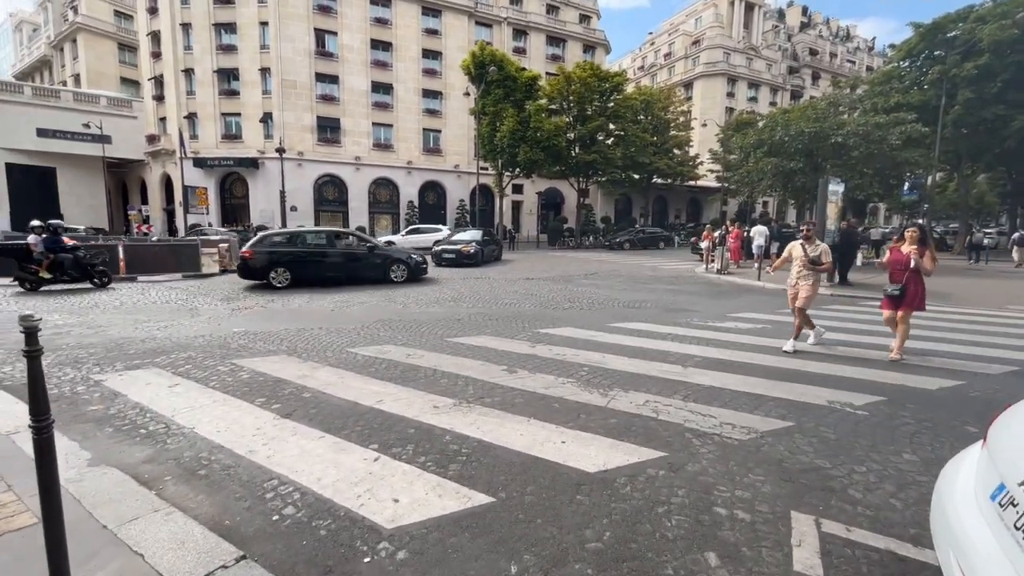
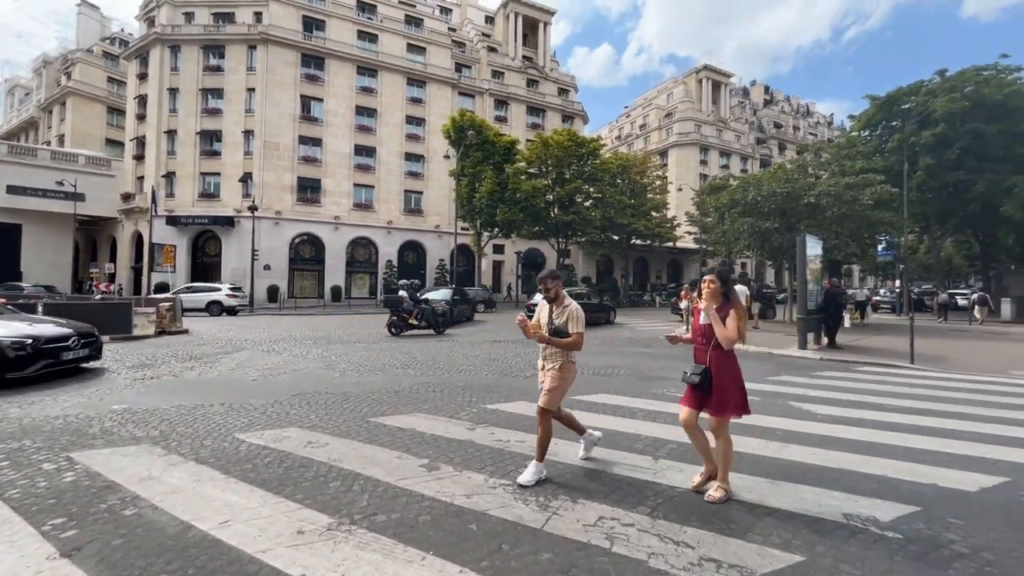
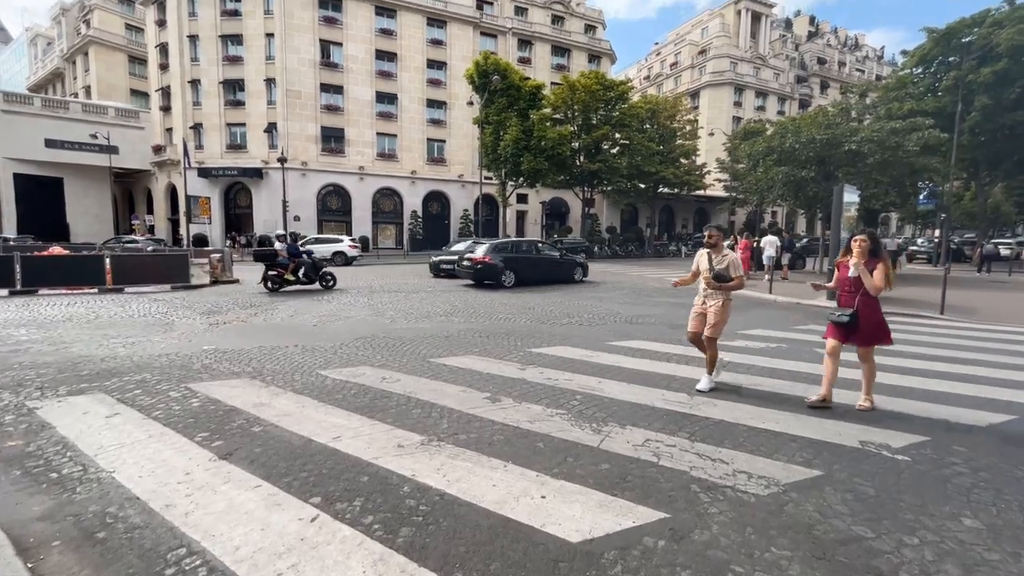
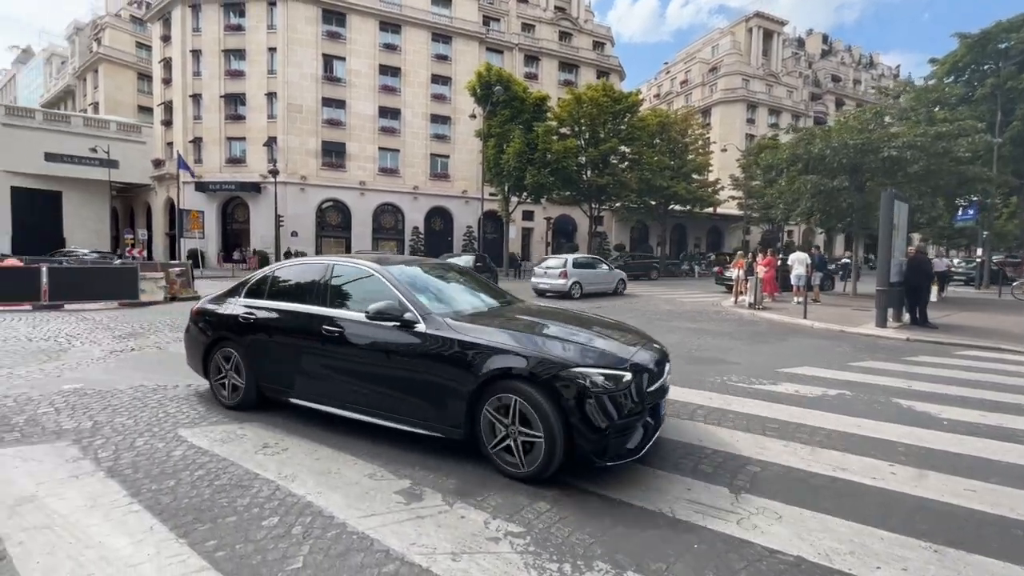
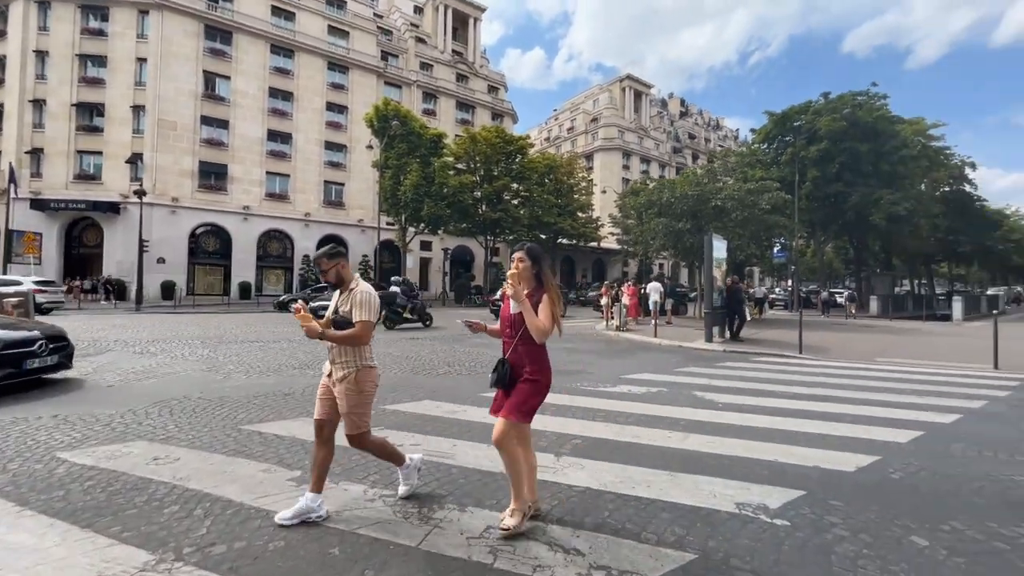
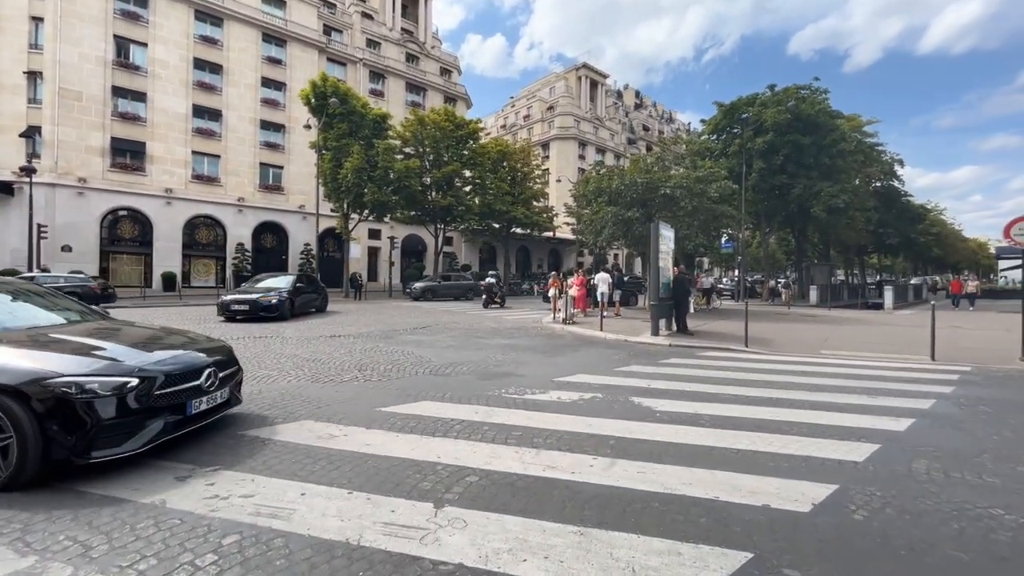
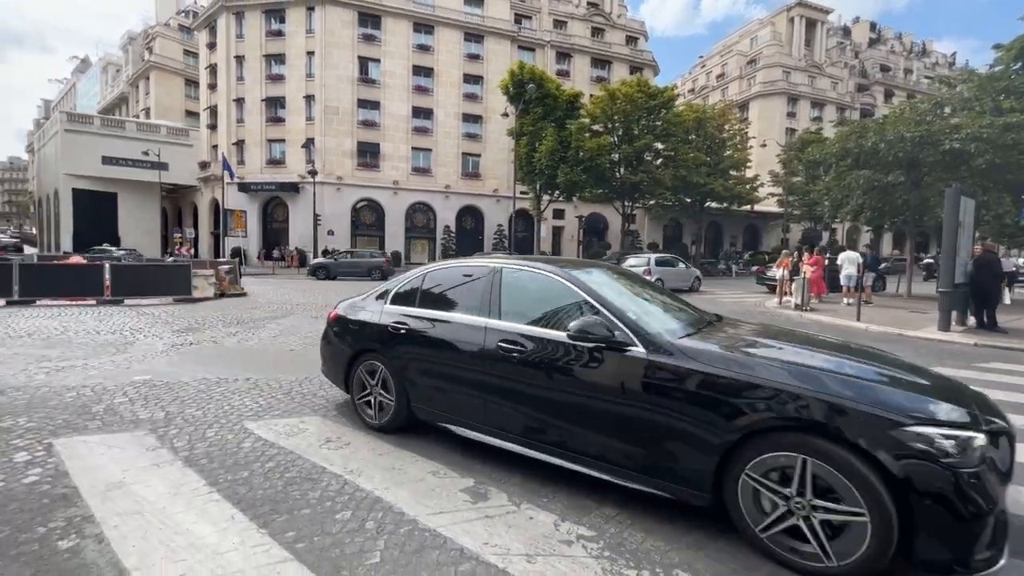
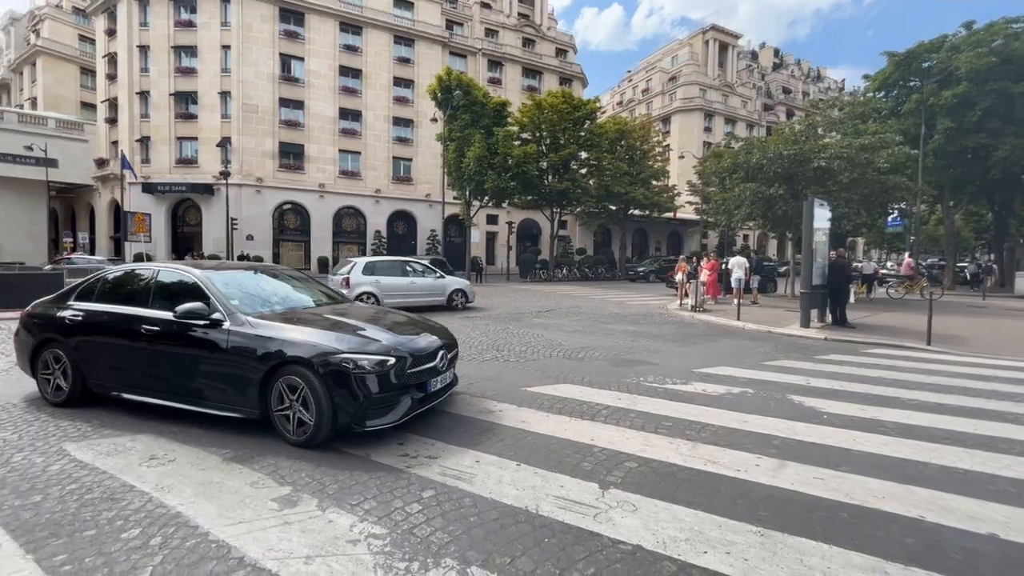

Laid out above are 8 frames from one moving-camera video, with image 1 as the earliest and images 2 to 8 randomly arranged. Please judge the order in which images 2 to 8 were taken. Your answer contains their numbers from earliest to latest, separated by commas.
3, 2, 5, 6, 8, 4, 7
